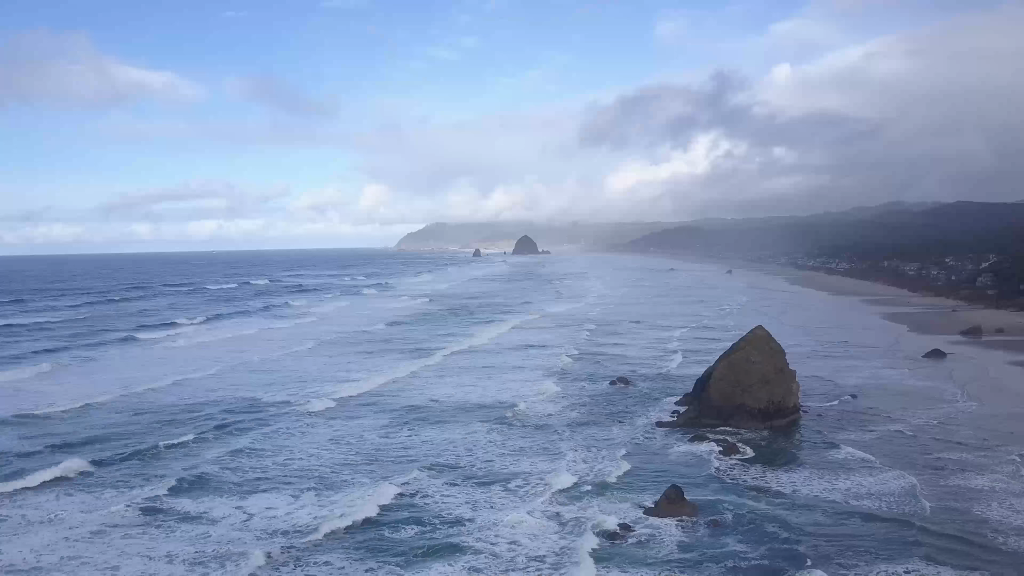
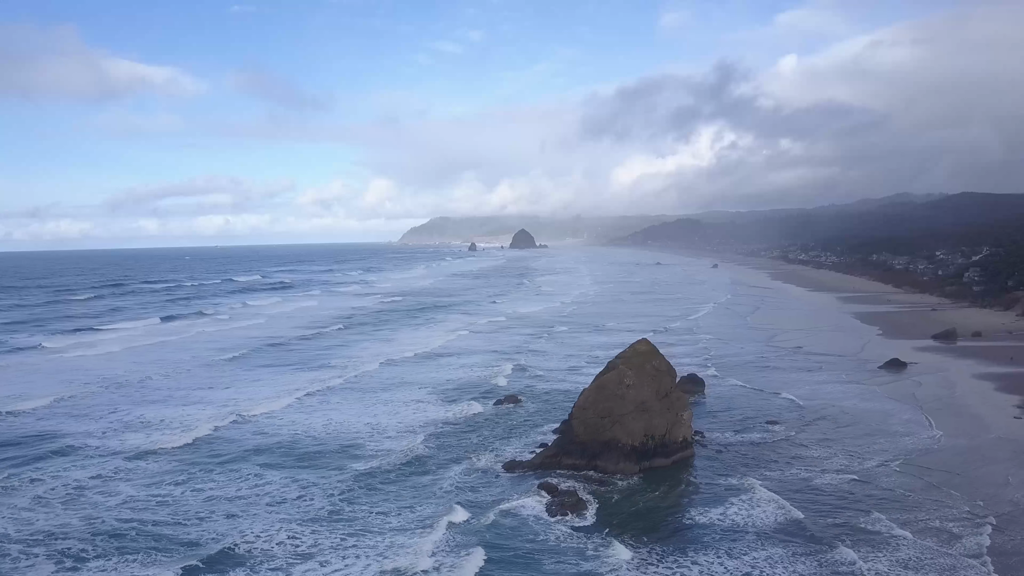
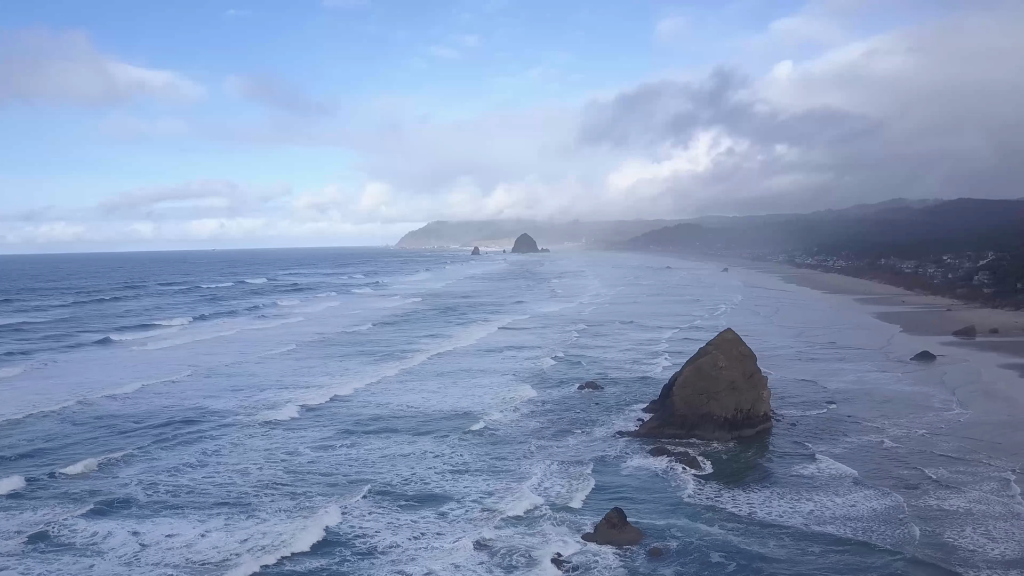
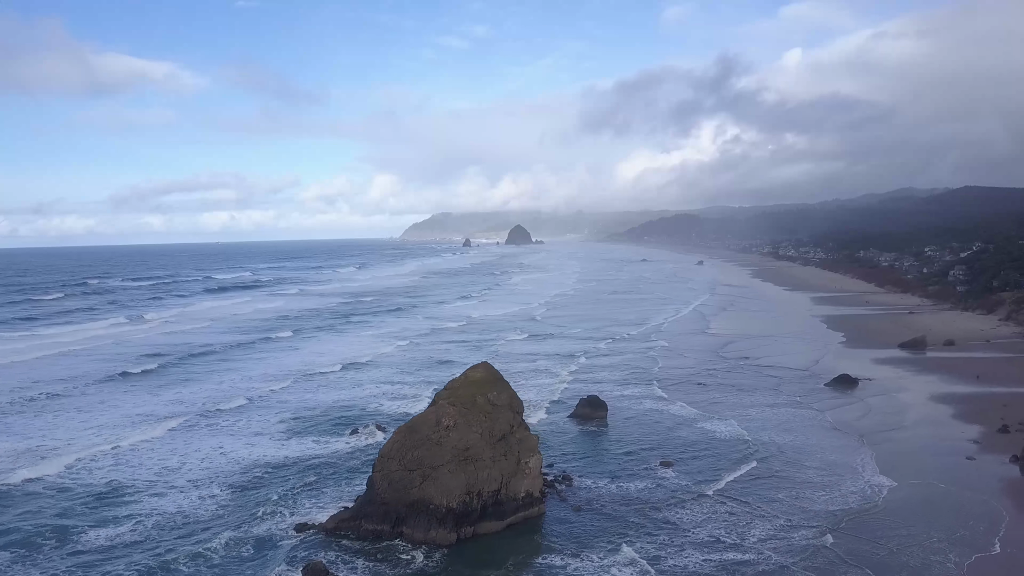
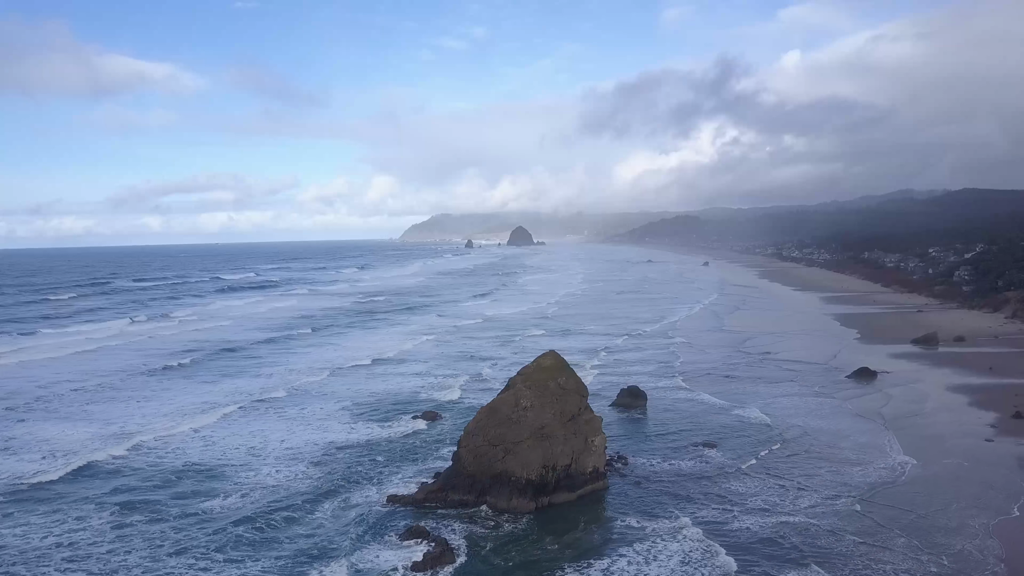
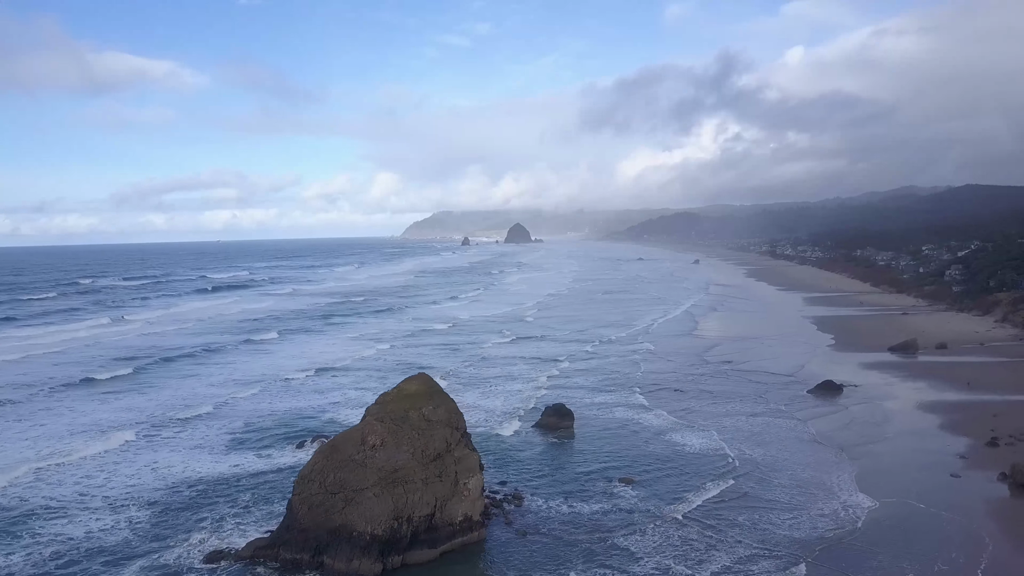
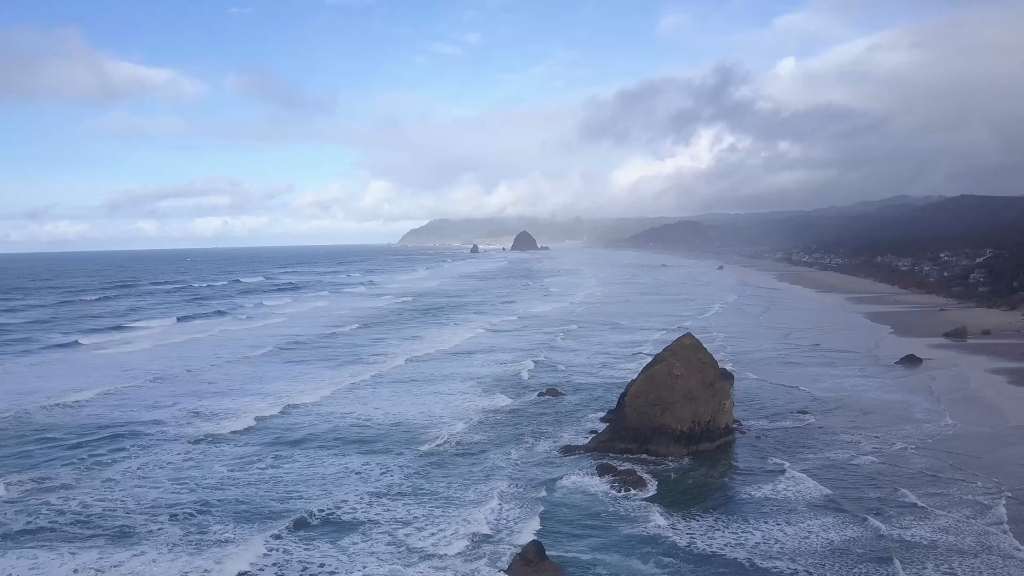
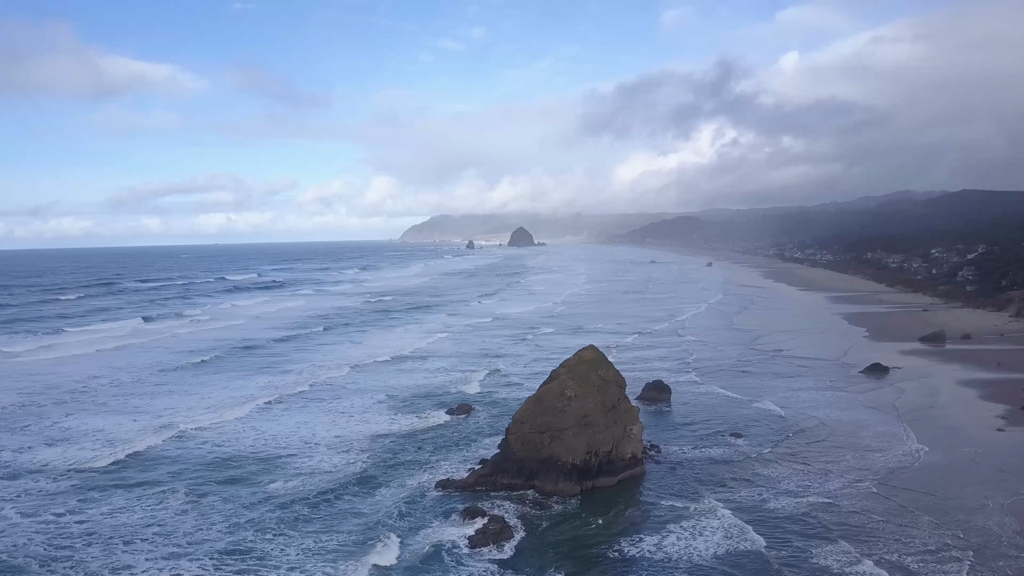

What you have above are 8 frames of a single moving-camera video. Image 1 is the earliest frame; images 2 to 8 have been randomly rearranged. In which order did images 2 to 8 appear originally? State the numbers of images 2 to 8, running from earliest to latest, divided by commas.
3, 7, 2, 8, 5, 4, 6
